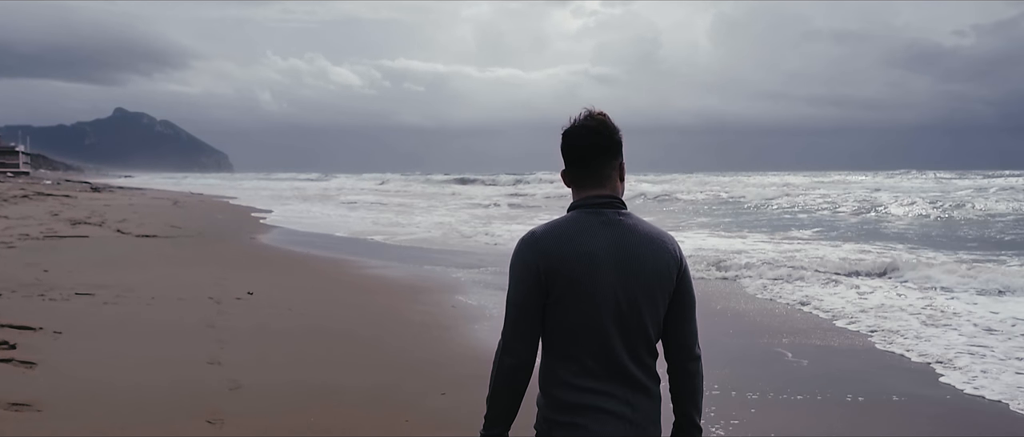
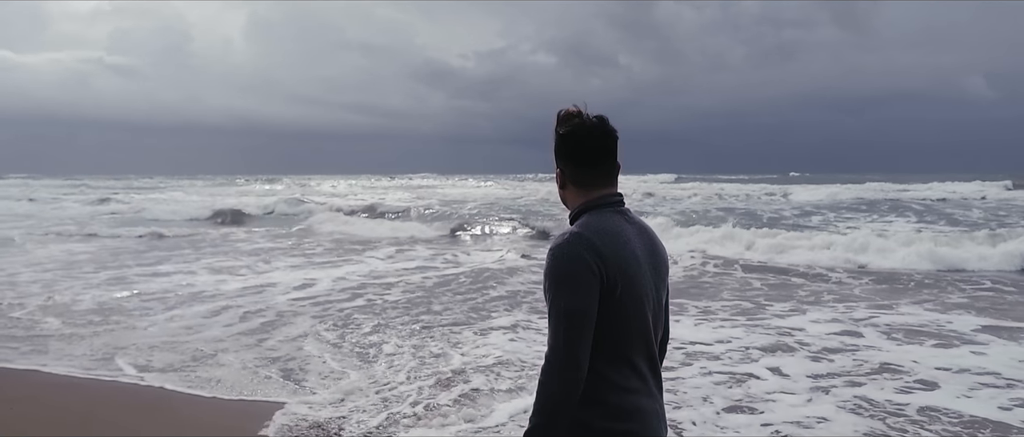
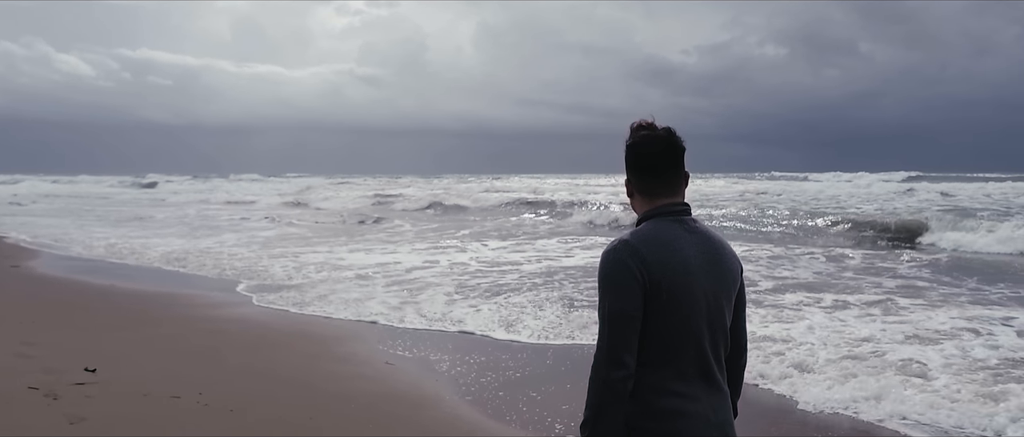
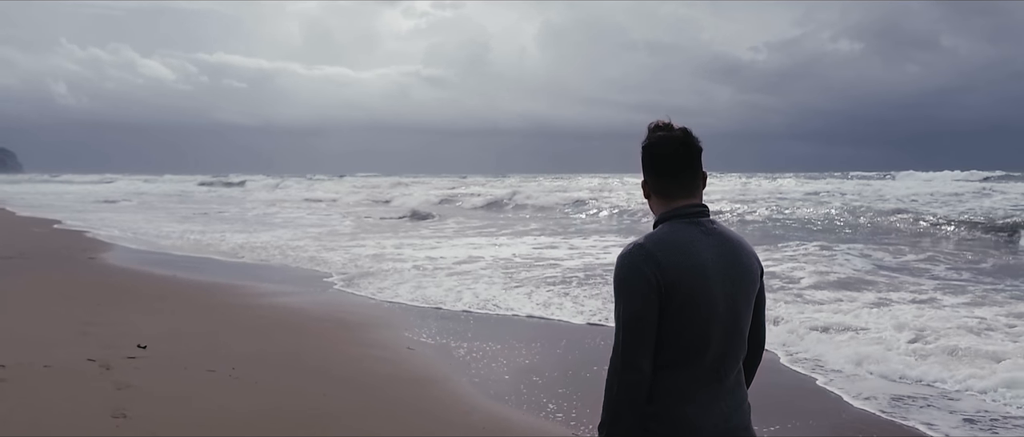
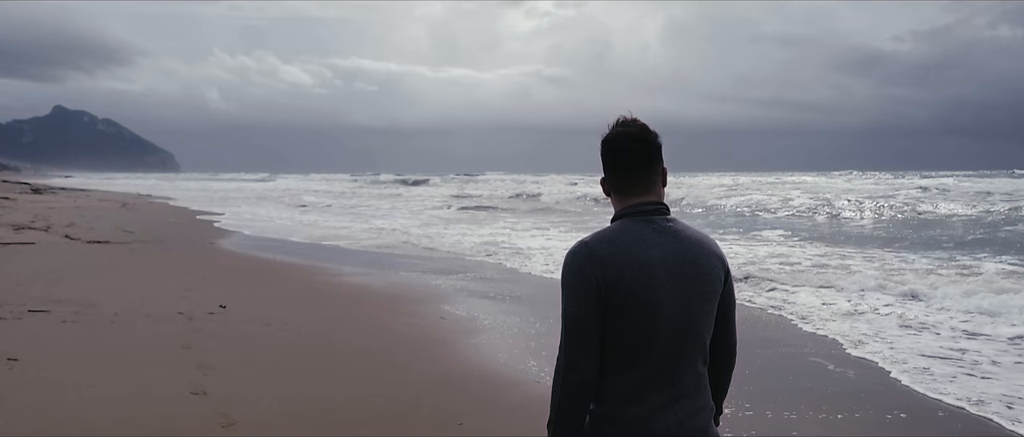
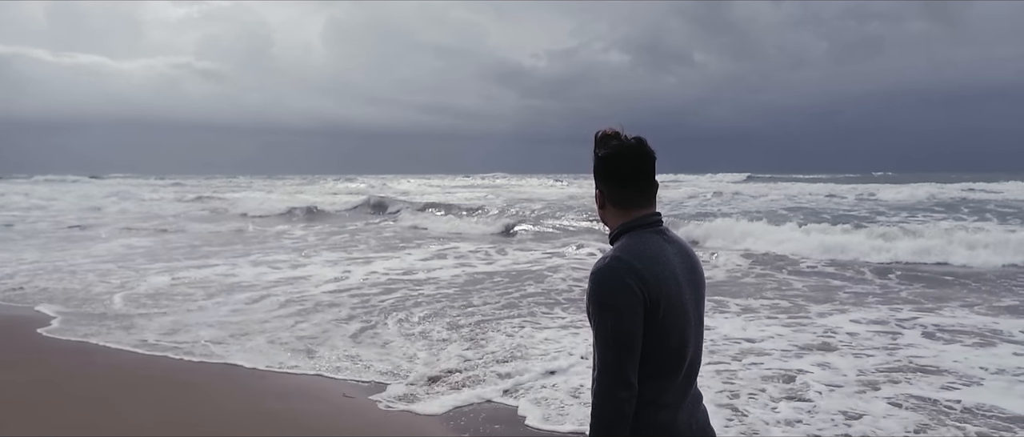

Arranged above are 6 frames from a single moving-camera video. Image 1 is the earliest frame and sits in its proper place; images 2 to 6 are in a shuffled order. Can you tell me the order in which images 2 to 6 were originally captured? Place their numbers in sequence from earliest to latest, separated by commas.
5, 4, 3, 6, 2
